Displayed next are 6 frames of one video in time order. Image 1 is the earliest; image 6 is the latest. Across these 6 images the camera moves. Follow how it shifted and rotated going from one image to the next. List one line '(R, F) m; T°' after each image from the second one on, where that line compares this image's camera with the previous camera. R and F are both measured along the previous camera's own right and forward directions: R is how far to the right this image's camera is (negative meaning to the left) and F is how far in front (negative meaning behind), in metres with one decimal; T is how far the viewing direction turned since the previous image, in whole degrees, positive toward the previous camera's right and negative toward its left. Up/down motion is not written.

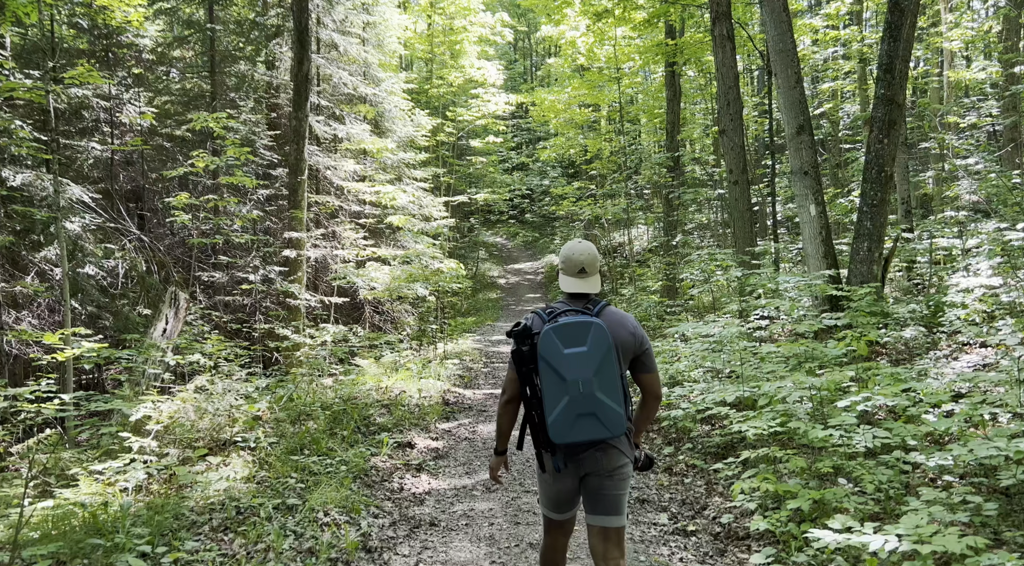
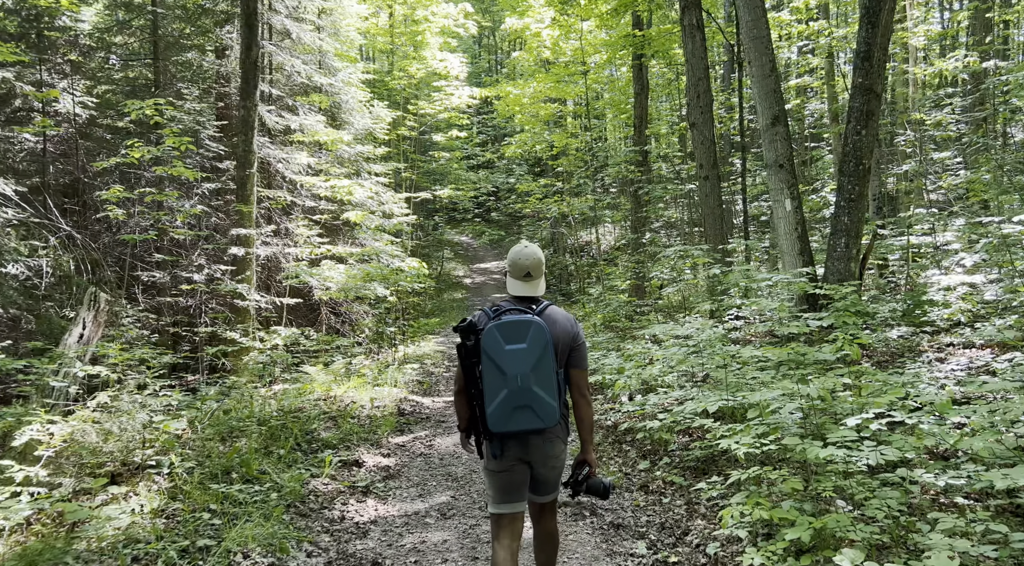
(+0.1, +0.7) m; +2°
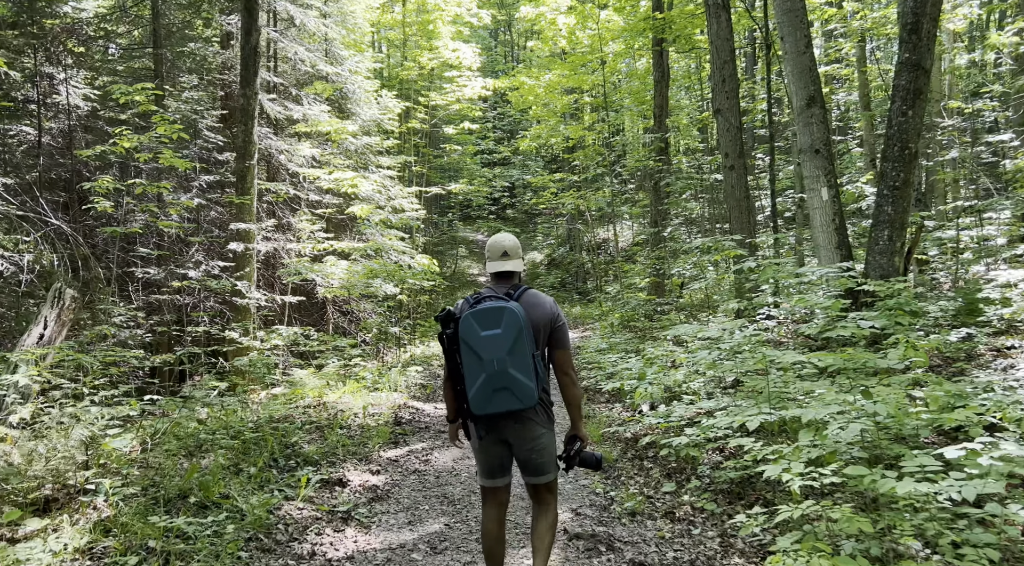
(+0.1, +0.8) m; -1°
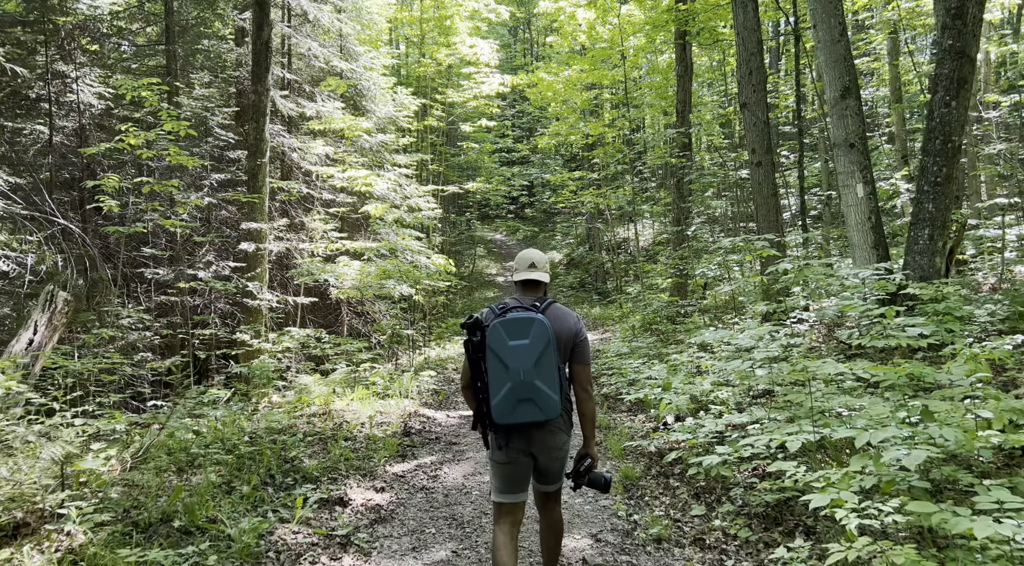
(0.0, +0.4) m; -1°
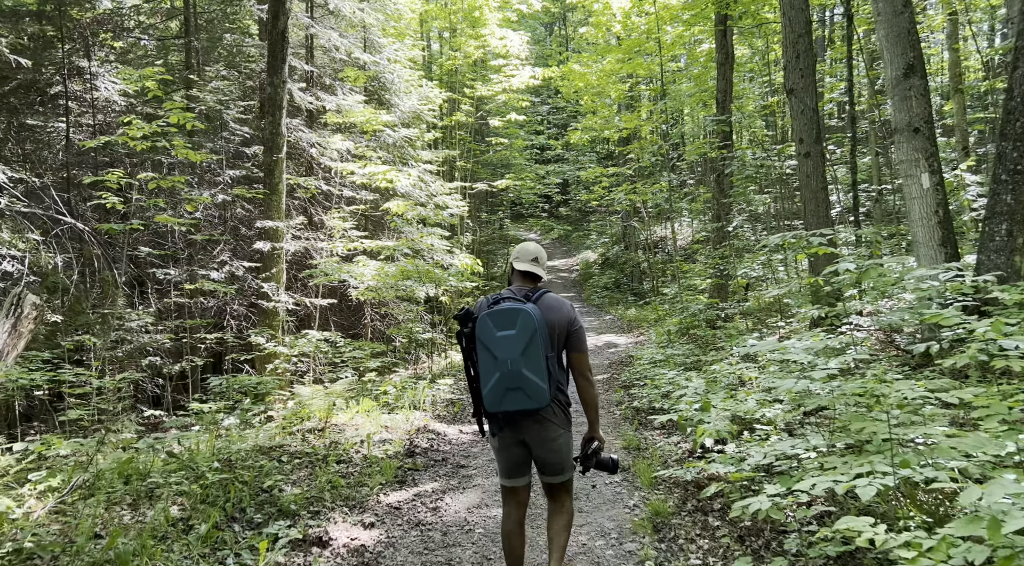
(+0.2, +0.8) m; -3°
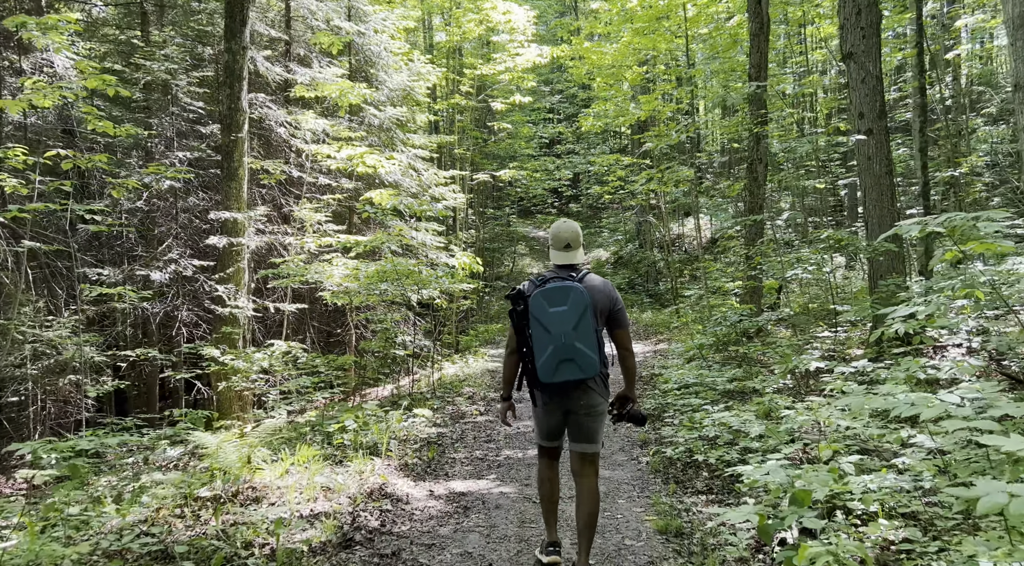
(+0.1, +2.0) m; -1°
